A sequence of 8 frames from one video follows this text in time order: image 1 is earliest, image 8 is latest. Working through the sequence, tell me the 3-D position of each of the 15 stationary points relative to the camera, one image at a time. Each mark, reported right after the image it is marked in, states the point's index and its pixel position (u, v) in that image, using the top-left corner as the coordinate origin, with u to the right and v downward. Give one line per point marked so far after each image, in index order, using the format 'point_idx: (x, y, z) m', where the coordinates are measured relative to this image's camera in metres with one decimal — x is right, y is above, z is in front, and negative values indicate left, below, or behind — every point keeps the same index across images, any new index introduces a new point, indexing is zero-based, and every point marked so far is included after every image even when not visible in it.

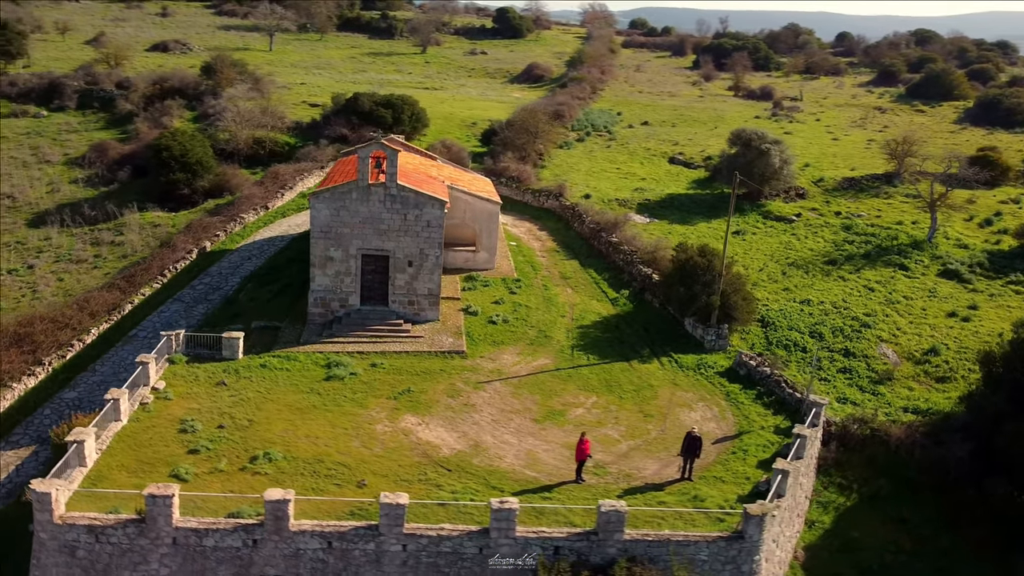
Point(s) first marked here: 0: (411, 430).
0: (-2.3, -3.2, +19.1) m
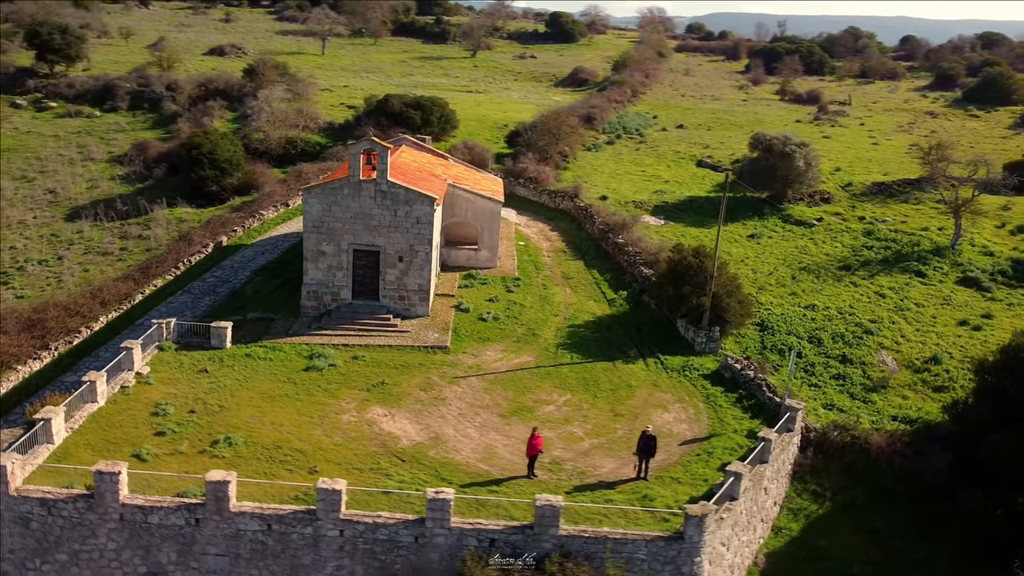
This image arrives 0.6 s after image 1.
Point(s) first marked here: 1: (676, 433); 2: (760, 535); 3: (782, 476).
0: (-3.1, -3.0, +19.4) m
1: (+3.9, -3.4, +19.9) m
2: (+5.4, -5.4, +18.5) m
3: (+6.2, -4.3, +19.5) m
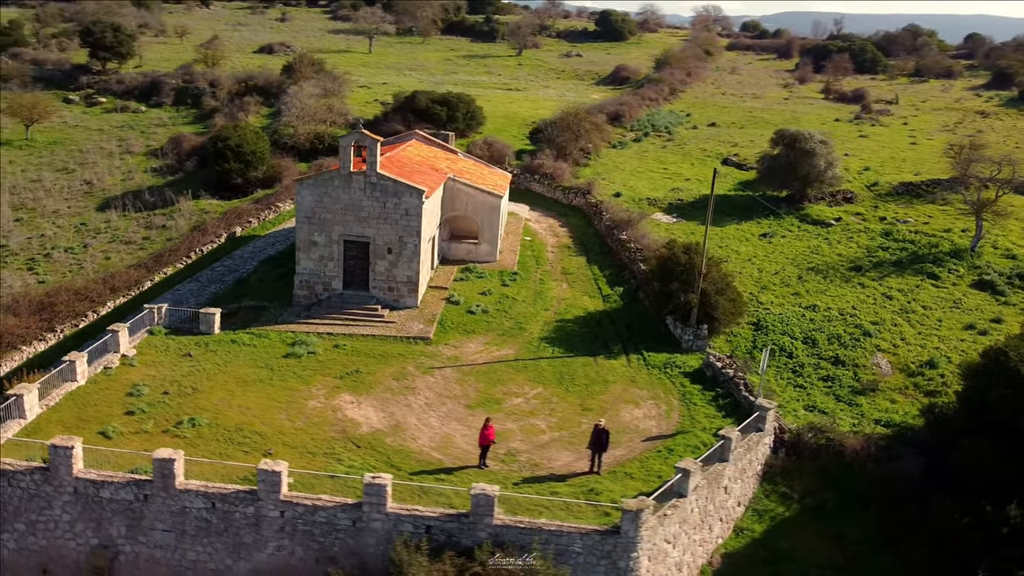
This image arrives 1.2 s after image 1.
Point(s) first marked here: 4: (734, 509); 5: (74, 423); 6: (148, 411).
0: (-4.0, -2.8, +19.7) m
1: (+3.0, -3.3, +19.7) m
2: (+4.4, -5.3, +18.1) m
3: (+5.3, -4.2, +19.1) m
4: (+4.9, -4.9, +18.7) m
5: (-9.4, -2.9, +18.2) m
6: (-8.1, -2.7, +18.9) m
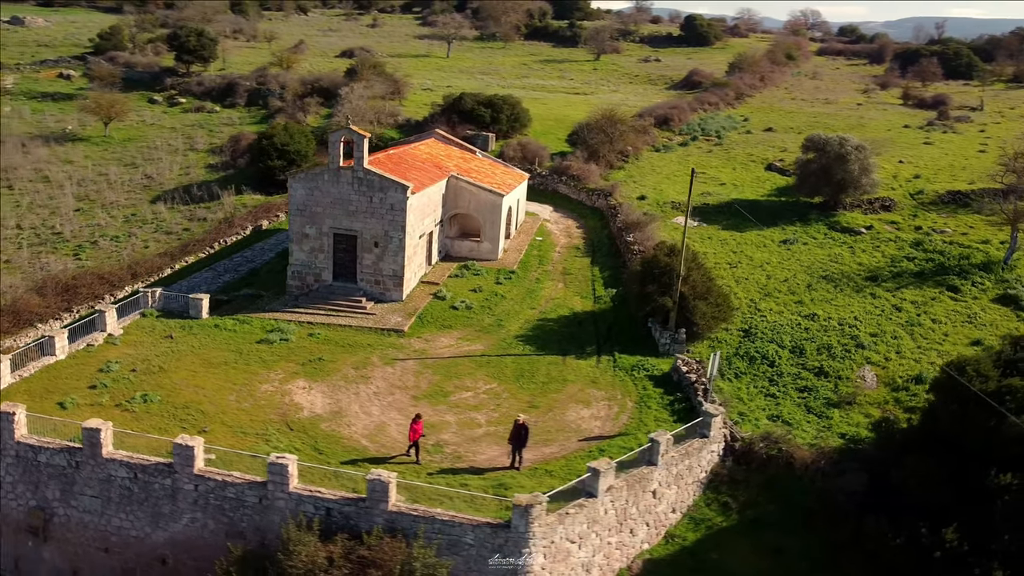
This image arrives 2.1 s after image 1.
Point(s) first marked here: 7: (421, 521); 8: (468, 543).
0: (-5.3, -2.5, +20.3) m
1: (+1.6, -3.2, +19.5) m
2: (+2.7, -5.2, +17.7) m
3: (+3.8, -4.2, +18.6) m
4: (+3.3, -4.9, +18.2) m
5: (-10.8, -2.4, +19.4) m
6: (-9.4, -2.3, +20.0) m
7: (-1.6, -4.2, +15.4) m
8: (-0.8, -4.6, +15.3) m
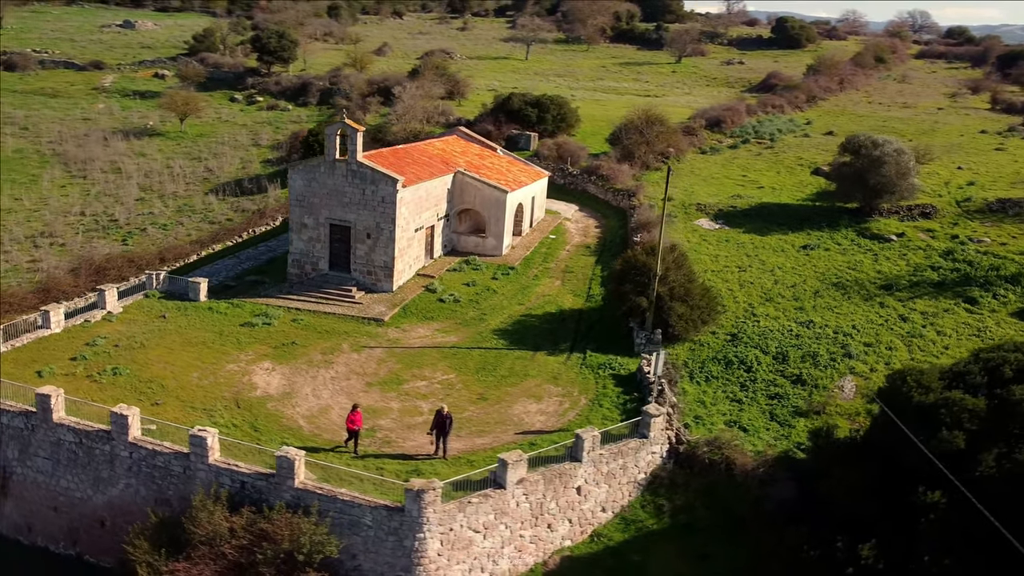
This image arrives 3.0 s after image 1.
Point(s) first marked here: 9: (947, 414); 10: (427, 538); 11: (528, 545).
0: (-6.4, -2.1, +21.1) m
1: (+0.3, -3.1, +19.4) m
2: (+1.1, -5.1, +17.5) m
3: (+2.3, -4.2, +18.3) m
4: (+1.7, -4.8, +17.9) m
5: (-12.1, -1.8, +21.0) m
6: (-10.6, -1.8, +21.3) m
7: (-3.5, -3.9, +15.8) m
8: (-2.7, -4.3, +15.6) m
9: (+7.9, -2.3, +15.6) m
10: (-1.5, -4.5, +15.4) m
11: (+0.3, -5.1, +16.9) m
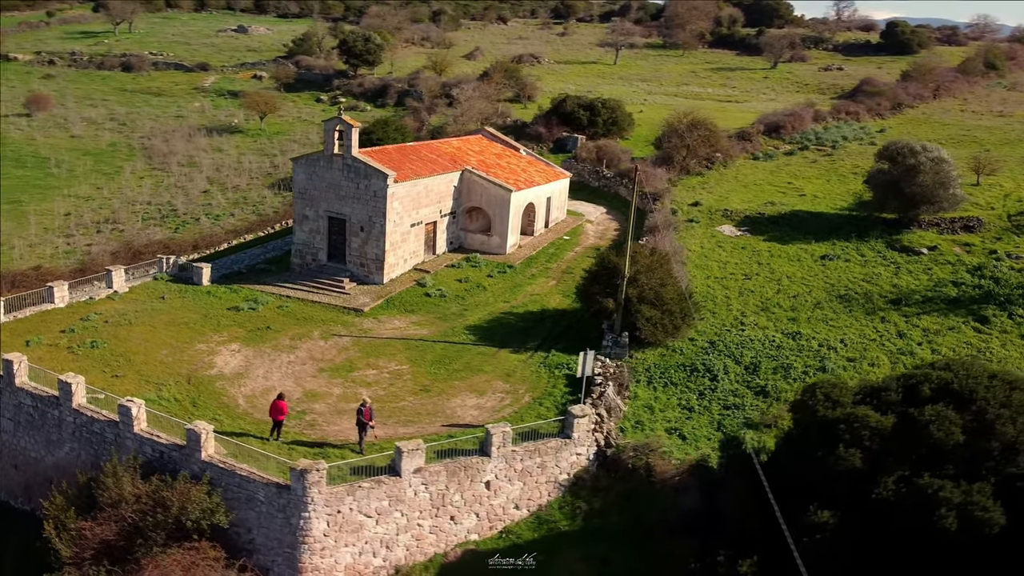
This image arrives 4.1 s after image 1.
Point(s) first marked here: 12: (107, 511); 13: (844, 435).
0: (-7.7, -1.7, +22.1) m
1: (-1.3, -2.9, +19.5) m
2: (-0.8, -5.0, +17.5) m
3: (+0.5, -4.1, +18.1) m
4: (-0.2, -4.7, +17.8) m
5: (-13.2, -1.2, +22.8) m
6: (-11.7, -1.2, +22.9) m
7: (-5.6, -3.6, +16.4) m
8: (-4.8, -4.0, +16.1) m
9: (+5.7, -2.5, +14.6) m
10: (-3.7, -4.3, +15.8) m
11: (-1.7, -4.9, +17.0) m
12: (-7.7, -4.3, +16.2) m
13: (+5.7, -2.5, +14.6) m
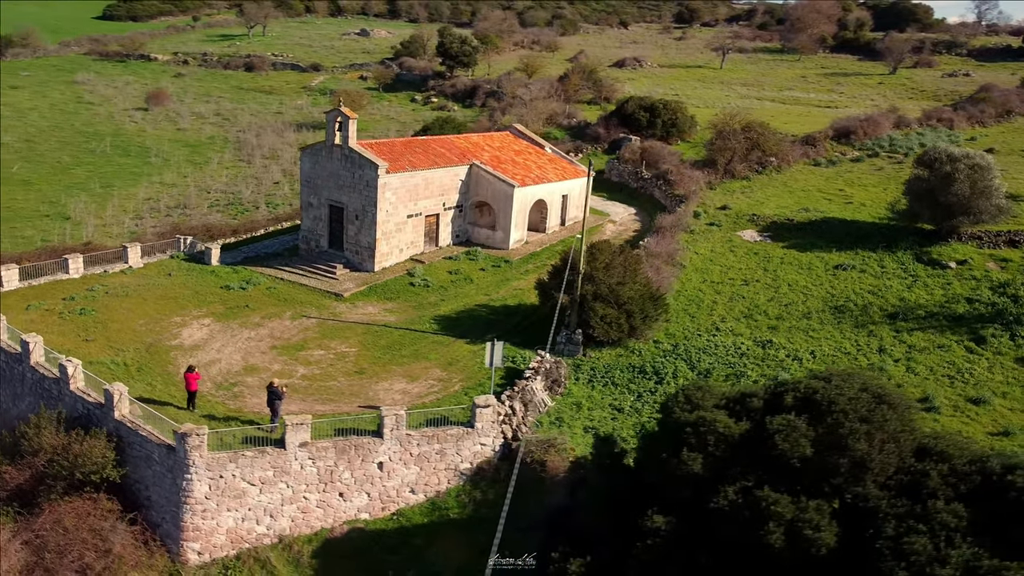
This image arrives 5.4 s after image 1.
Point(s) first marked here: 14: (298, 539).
0: (-9.0, -1.0, +23.5) m
1: (-3.1, -2.6, +19.9) m
2: (-3.1, -4.6, +17.9) m
3: (-1.7, -3.8, +18.2) m
4: (-2.4, -4.3, +18.0) m
5: (-14.3, -0.3, +25.0) m
6: (-12.8, -0.4, +25.0) m
7: (-7.9, -3.0, +17.6) m
8: (-7.2, -3.5, +17.1) m
9: (+3.0, -2.4, +13.9) m
10: (-6.2, -3.8, +16.6) m
11: (-4.1, -4.5, +17.5) m
12: (-10.1, -3.5, +17.7) m
13: (+2.9, -2.5, +13.9) m
14: (-4.4, -5.1, +17.4) m
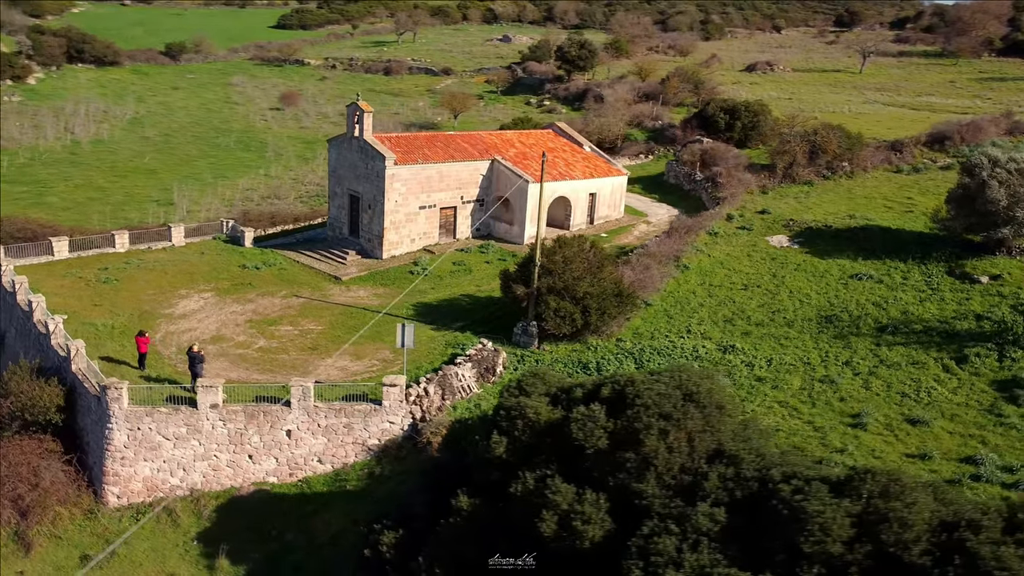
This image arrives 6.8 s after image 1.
0: (-9.7, -0.3, +25.6) m
1: (-4.9, -2.1, +20.9) m
2: (-5.4, -4.1, +18.9) m
3: (-3.8, -3.4, +18.9) m
4: (-4.6, -3.9, +18.9) m
5: (-14.6, +0.7, +28.2) m
6: (-13.2, +0.6, +27.8) m
7: (-10.0, -2.2, +19.6) m
8: (-9.4, -2.7, +19.0) m
9: (0.0, -2.1, +13.8) m
10: (-8.6, -3.0, +18.3) m
11: (-6.3, -4.0, +18.7) m
12: (-12.2, -2.7, +20.1) m
13: (-0.1, -2.2, +13.8) m
14: (-6.7, -4.5, +18.7) m
